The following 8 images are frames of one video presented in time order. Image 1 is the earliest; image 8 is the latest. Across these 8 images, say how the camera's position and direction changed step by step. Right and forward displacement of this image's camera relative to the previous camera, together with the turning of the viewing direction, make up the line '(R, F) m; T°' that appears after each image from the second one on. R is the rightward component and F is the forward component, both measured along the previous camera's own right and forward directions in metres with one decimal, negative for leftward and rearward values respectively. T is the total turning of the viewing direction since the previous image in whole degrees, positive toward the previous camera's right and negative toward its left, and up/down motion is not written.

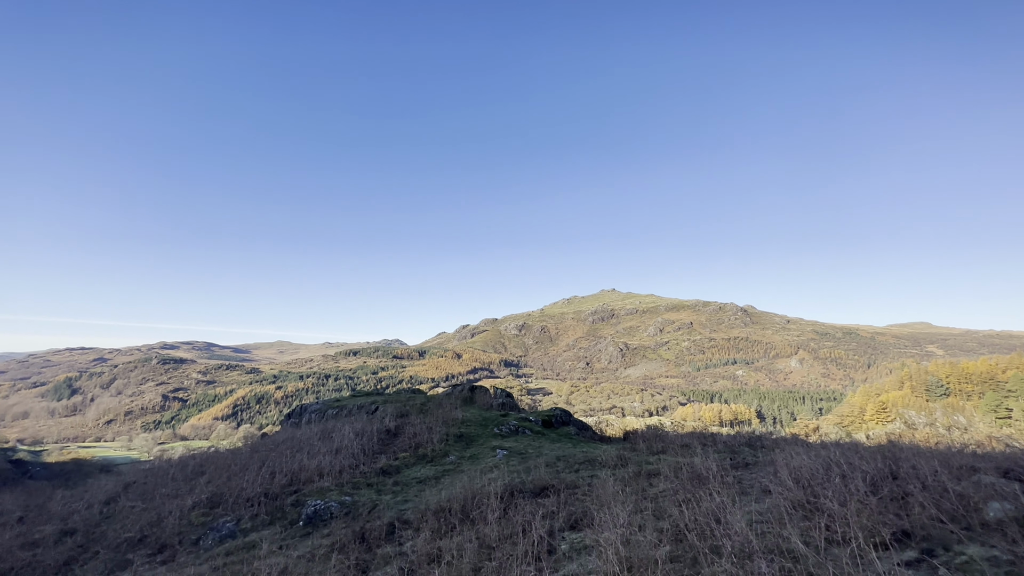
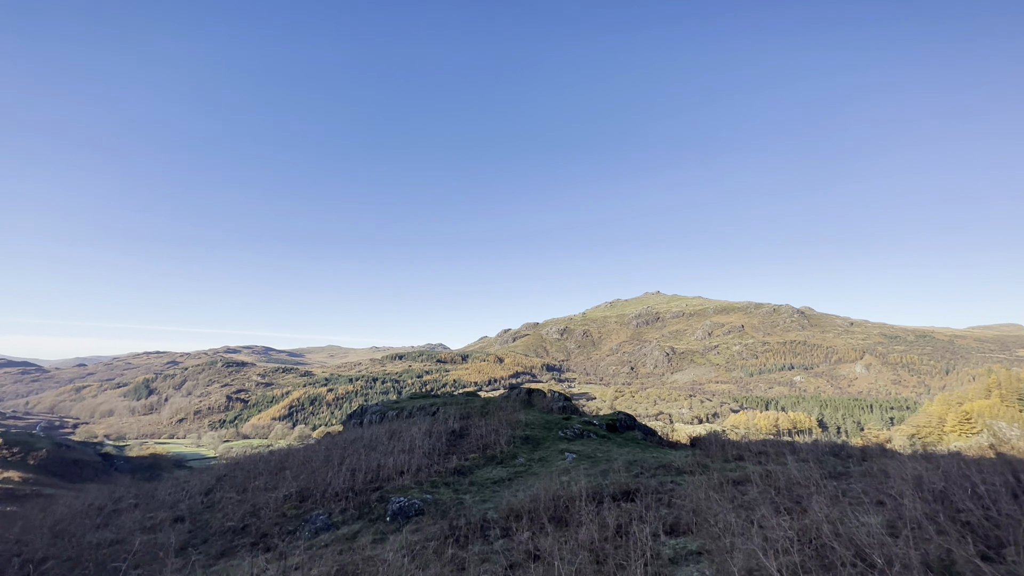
(-1.5, -0.1) m; -5°
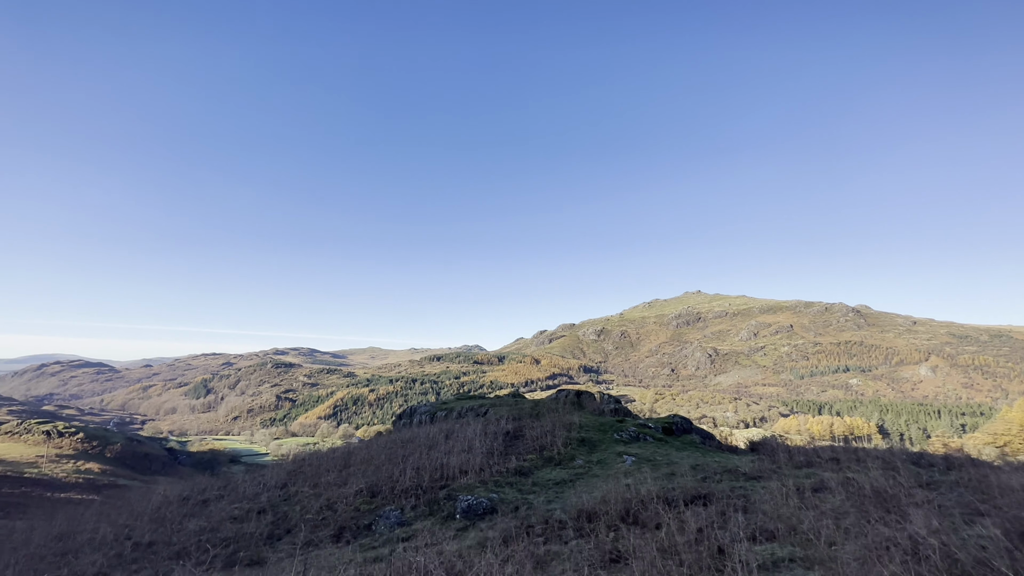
(-1.2, -0.3) m; -5°
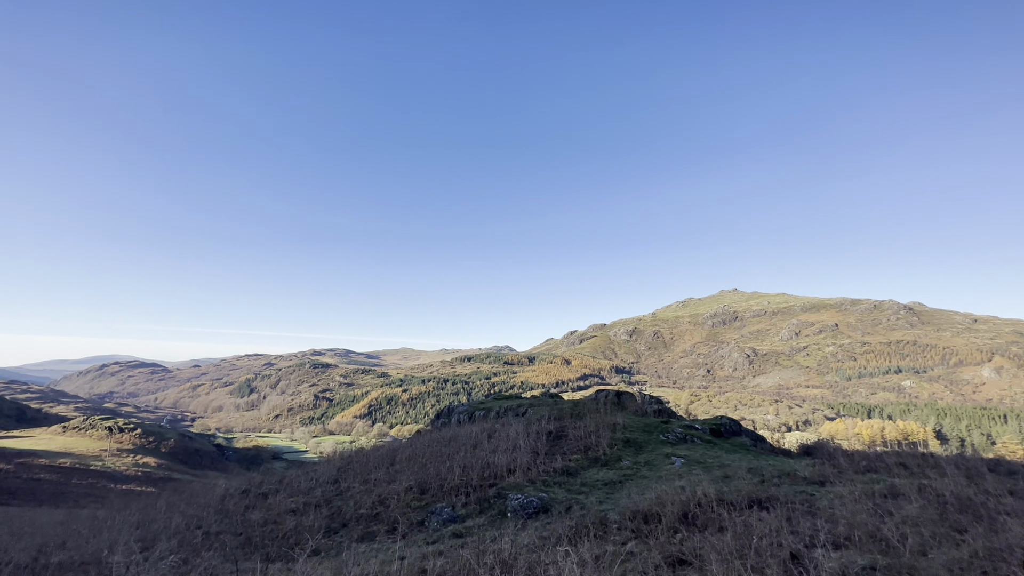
(-0.8, 0.0) m; -4°
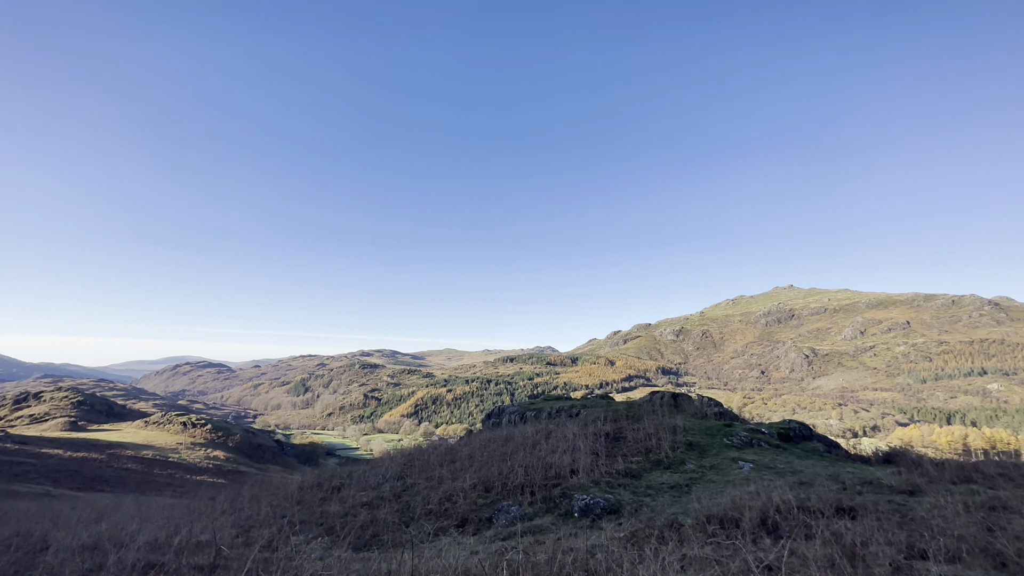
(-0.9, -0.3) m; -6°
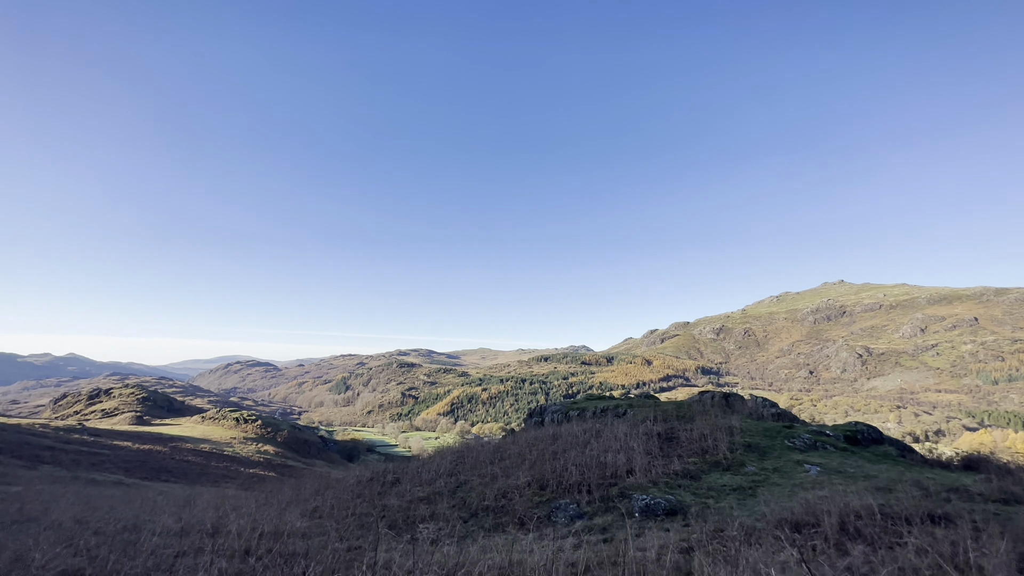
(-1.0, -0.1) m; -4°
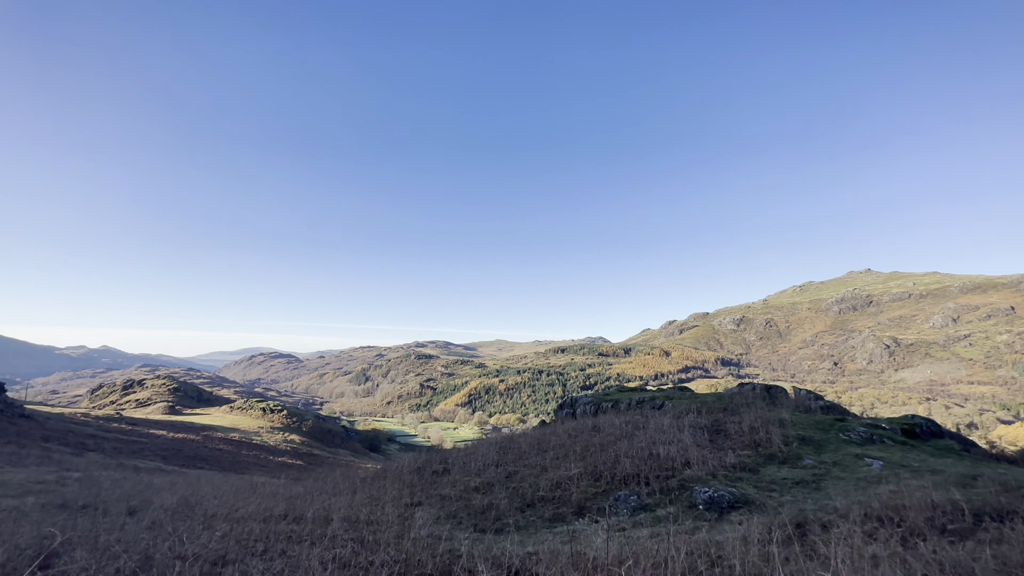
(-1.9, -0.1) m; -2°
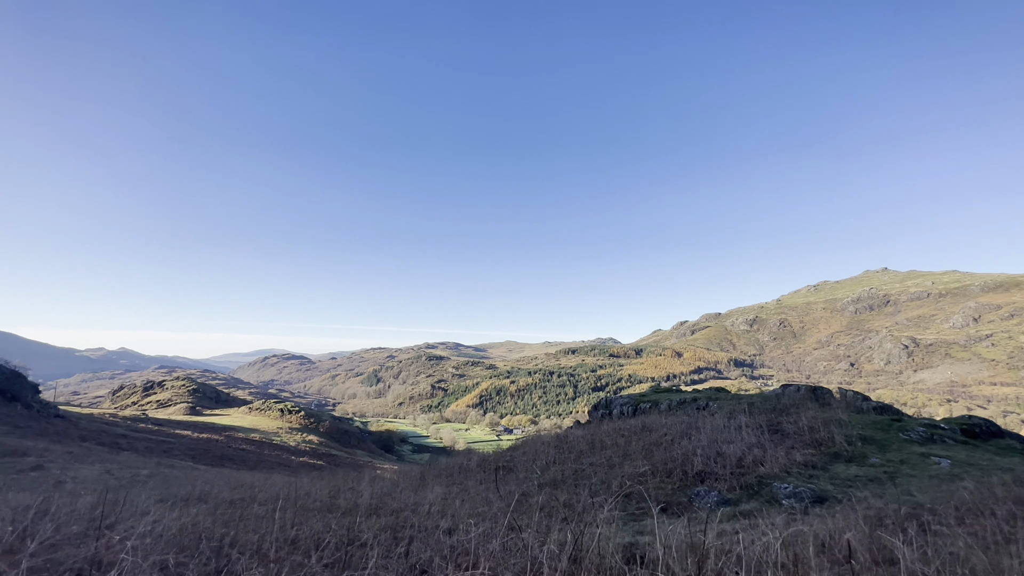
(-3.5, -1.1) m; -1°
